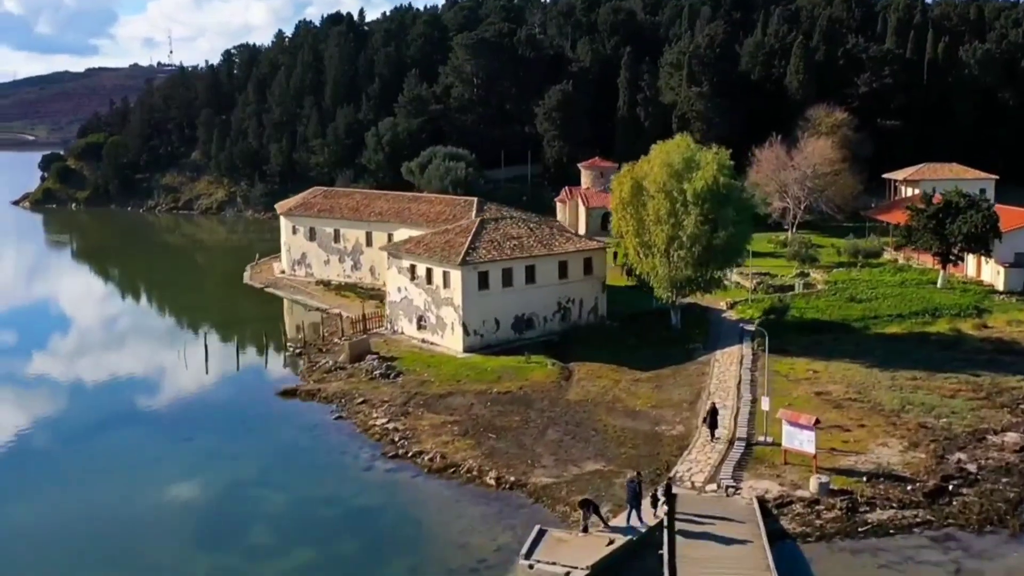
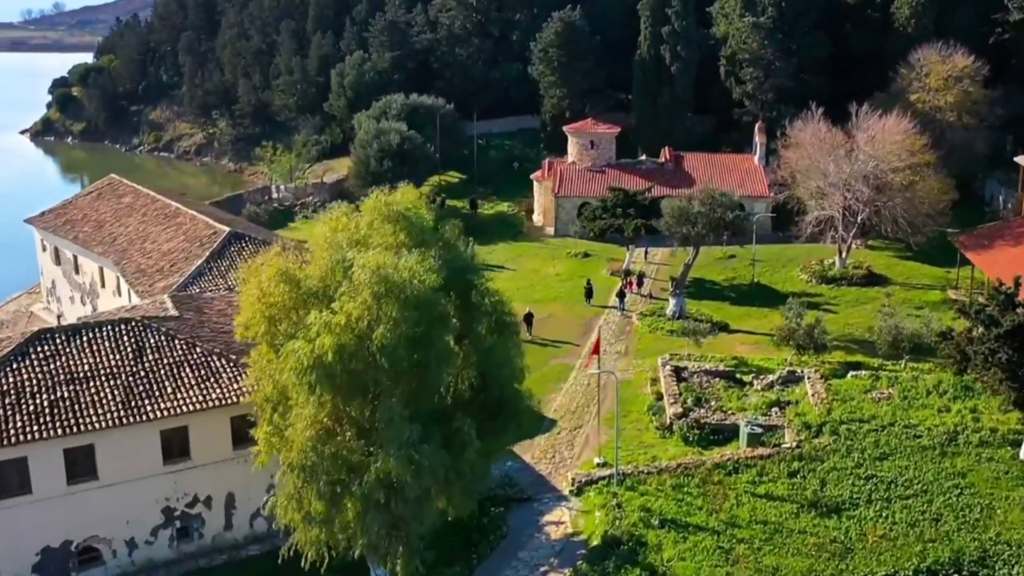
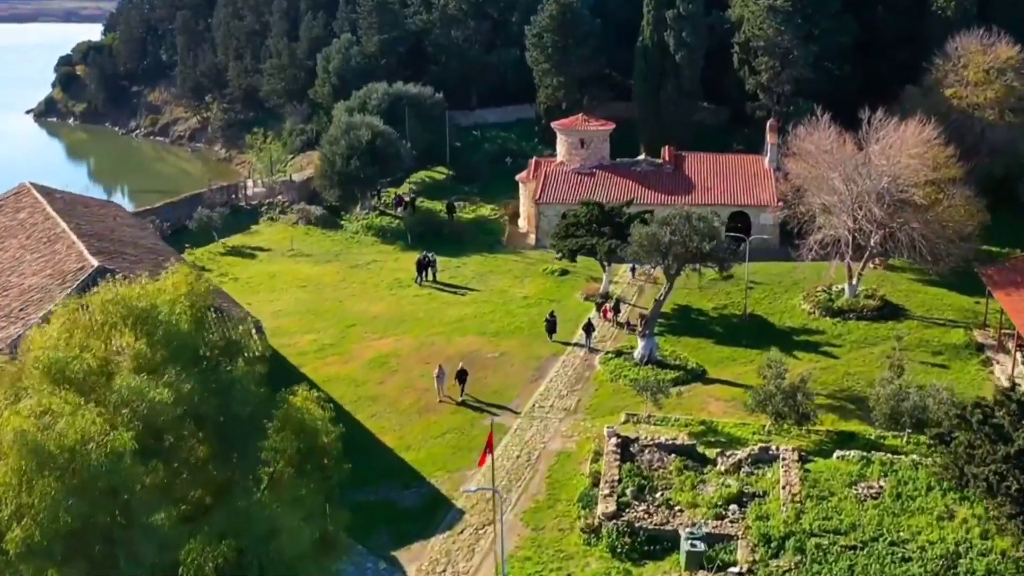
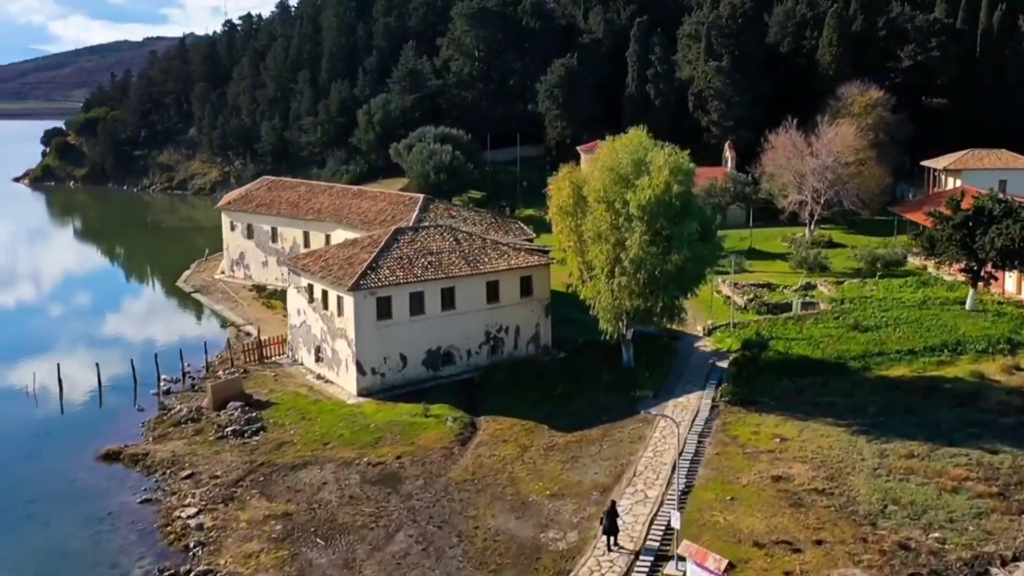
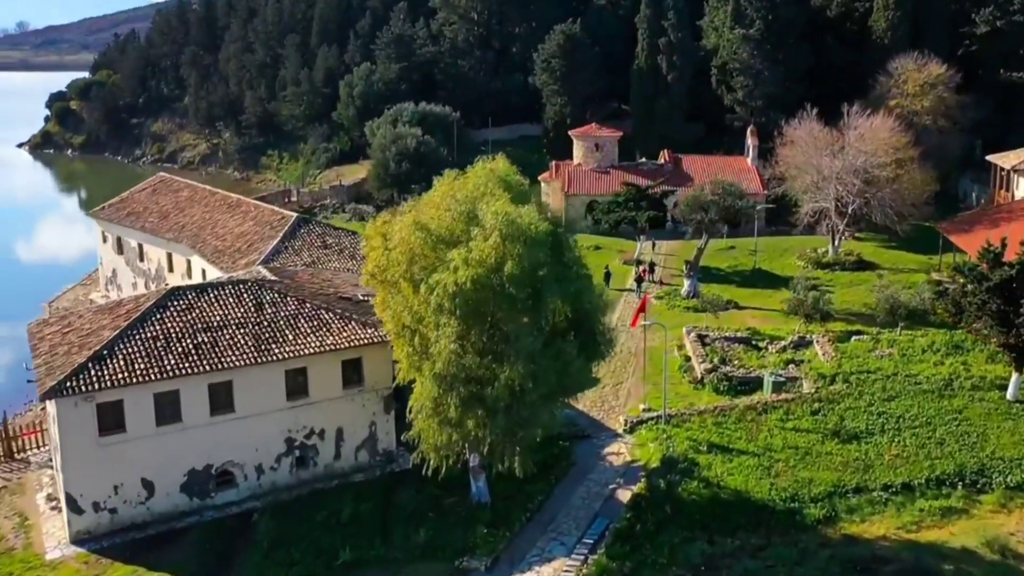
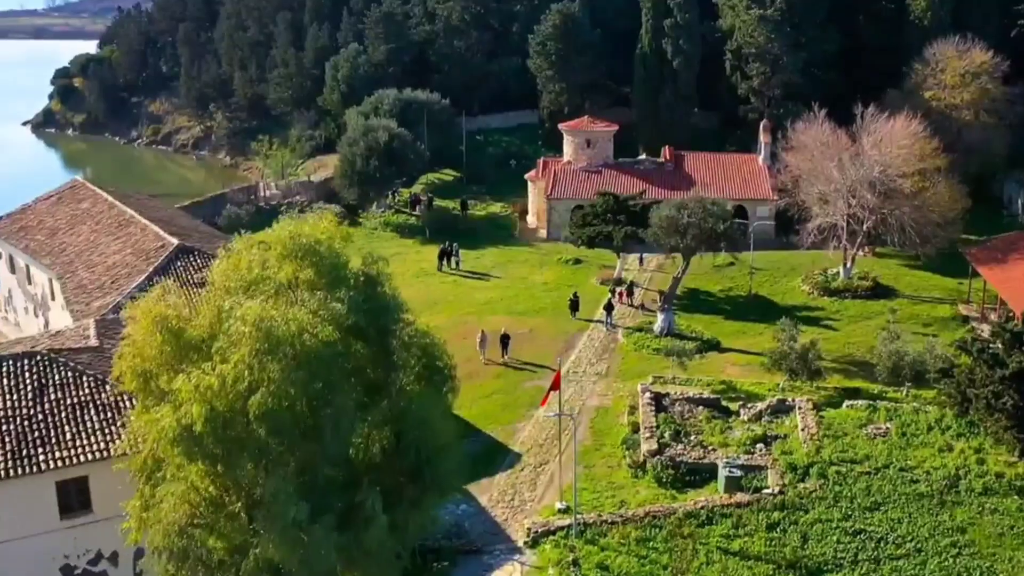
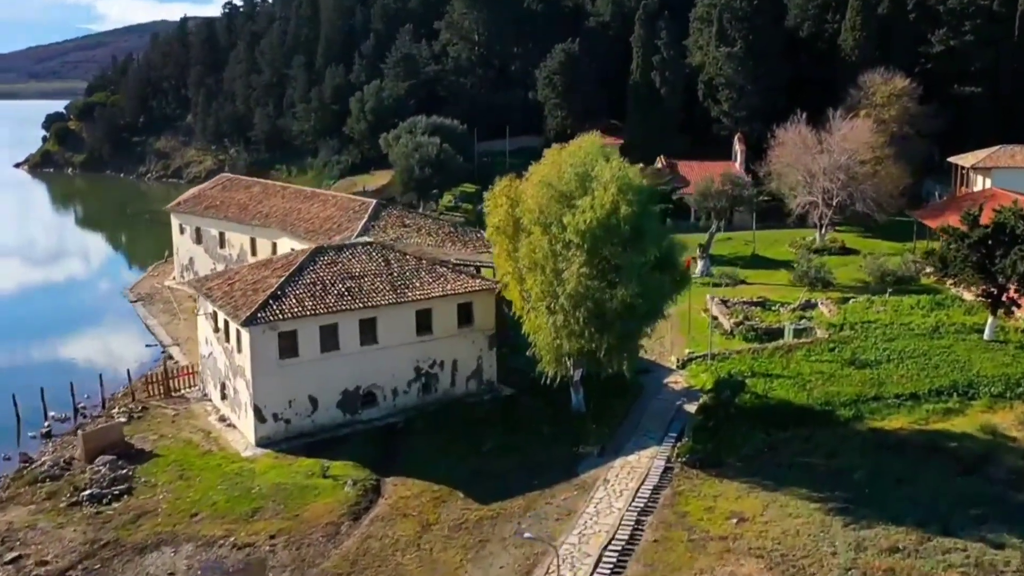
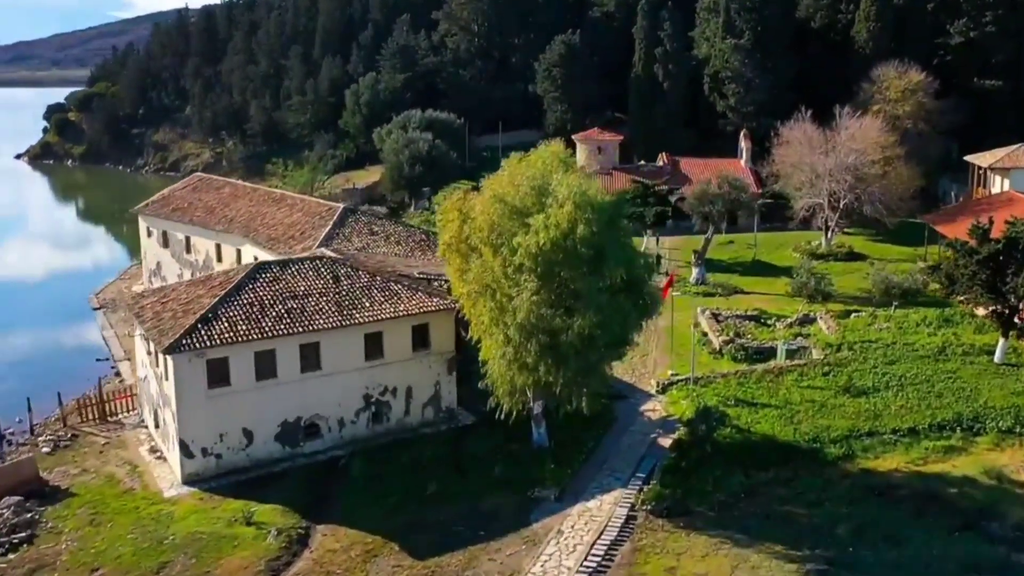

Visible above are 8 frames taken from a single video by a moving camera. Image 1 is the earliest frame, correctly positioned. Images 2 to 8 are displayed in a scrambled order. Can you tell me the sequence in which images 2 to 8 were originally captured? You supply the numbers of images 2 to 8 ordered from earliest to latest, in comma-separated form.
4, 7, 8, 5, 2, 6, 3
